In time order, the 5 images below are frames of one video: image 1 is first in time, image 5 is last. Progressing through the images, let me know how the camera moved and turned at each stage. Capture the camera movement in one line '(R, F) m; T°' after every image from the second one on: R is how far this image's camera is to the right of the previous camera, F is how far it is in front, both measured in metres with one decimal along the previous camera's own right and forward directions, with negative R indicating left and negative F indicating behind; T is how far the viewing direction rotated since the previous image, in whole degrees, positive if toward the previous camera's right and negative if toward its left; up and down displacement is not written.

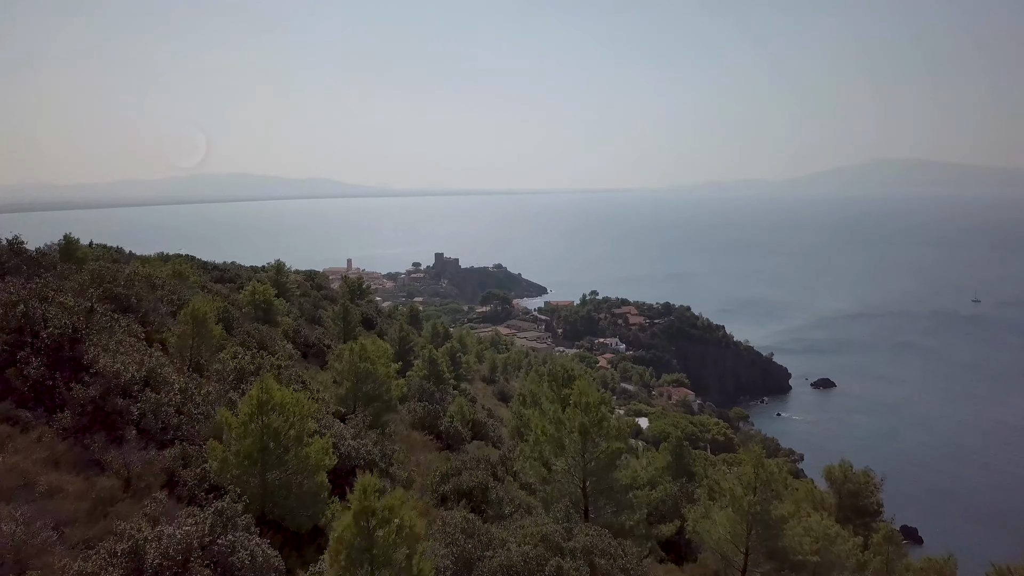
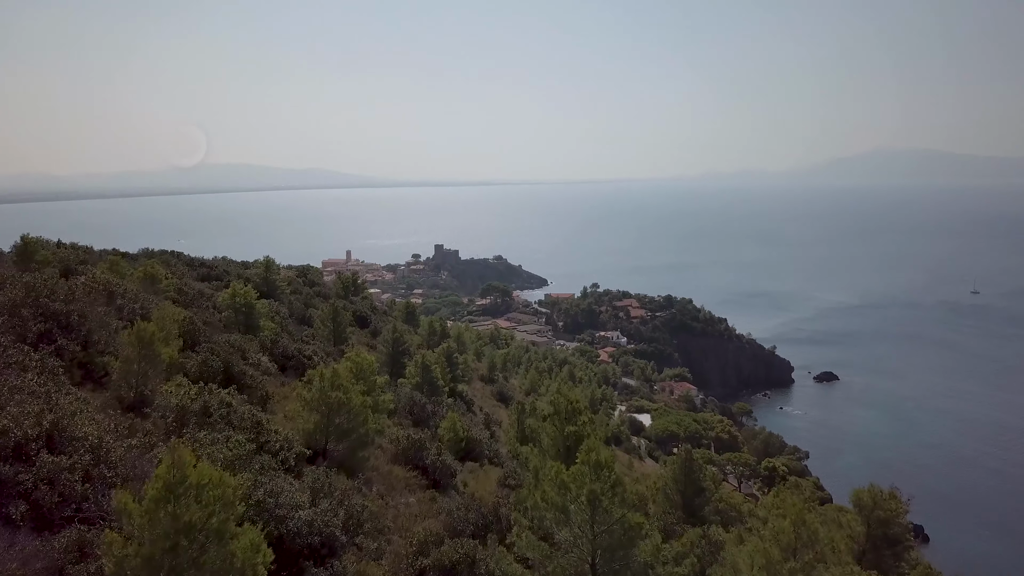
(+0.1, +1.0) m; 0°
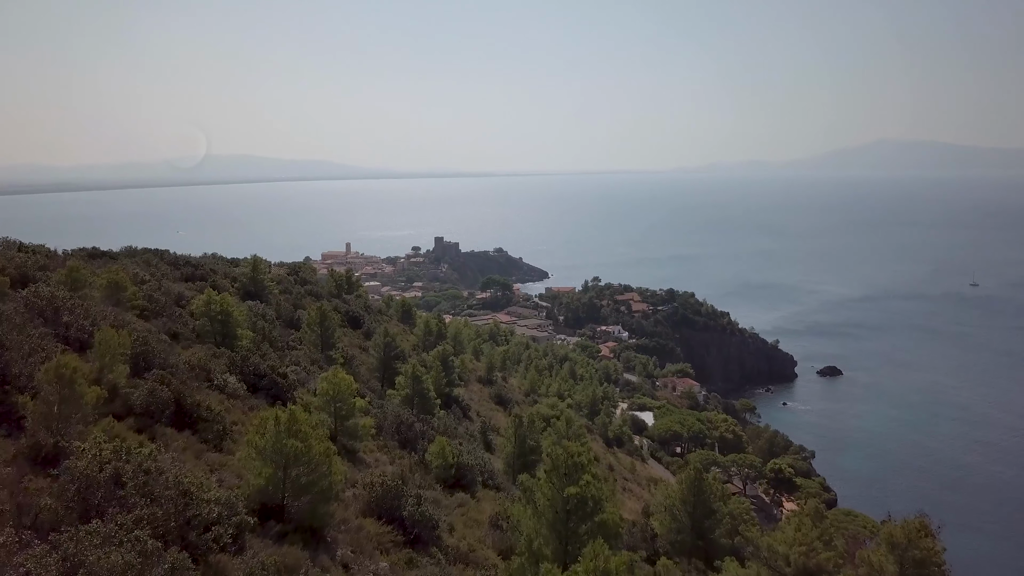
(+0.1, +1.1) m; 0°
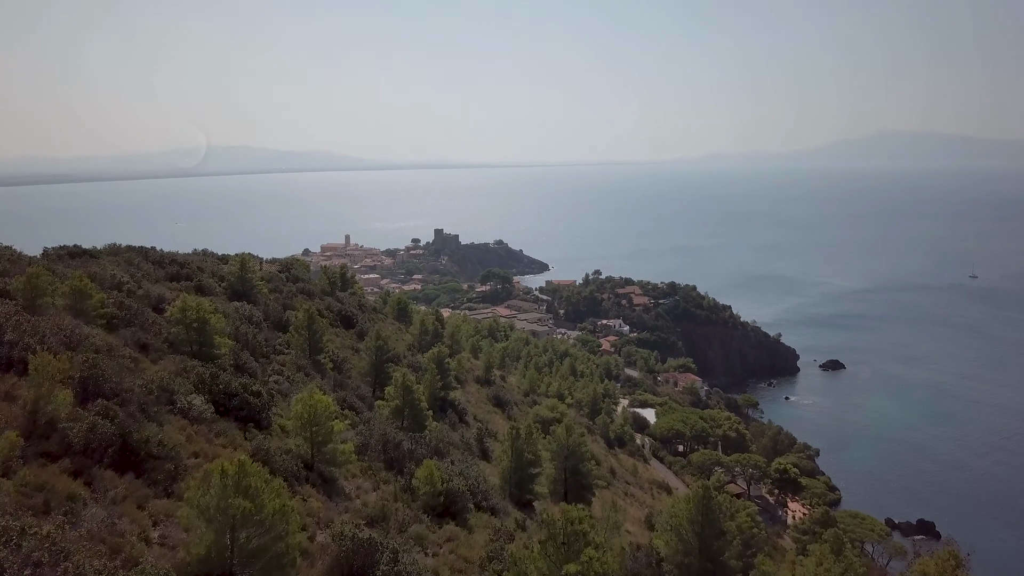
(+0.1, +0.9) m; 0°
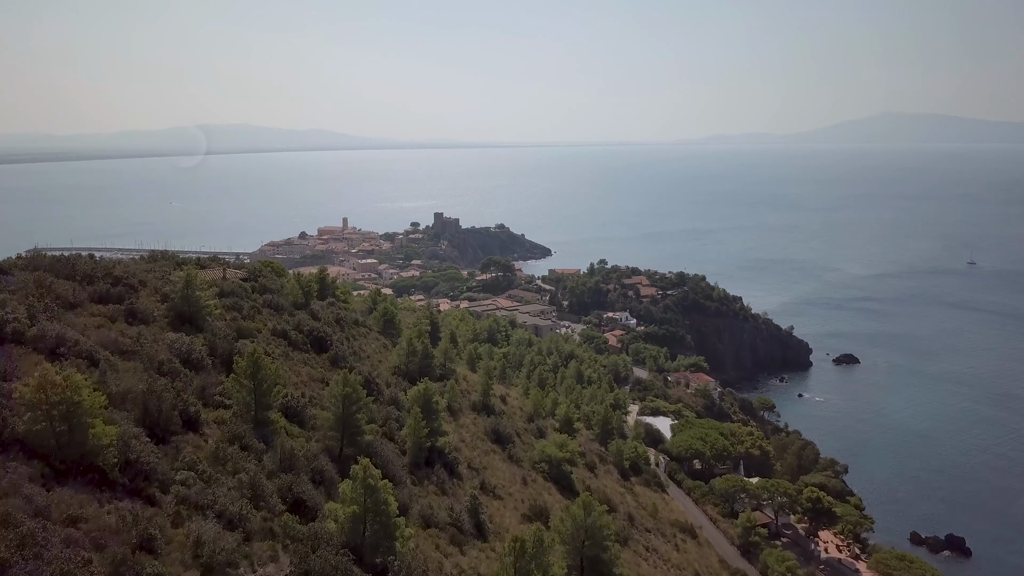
(-0.1, +3.9) m; 0°
